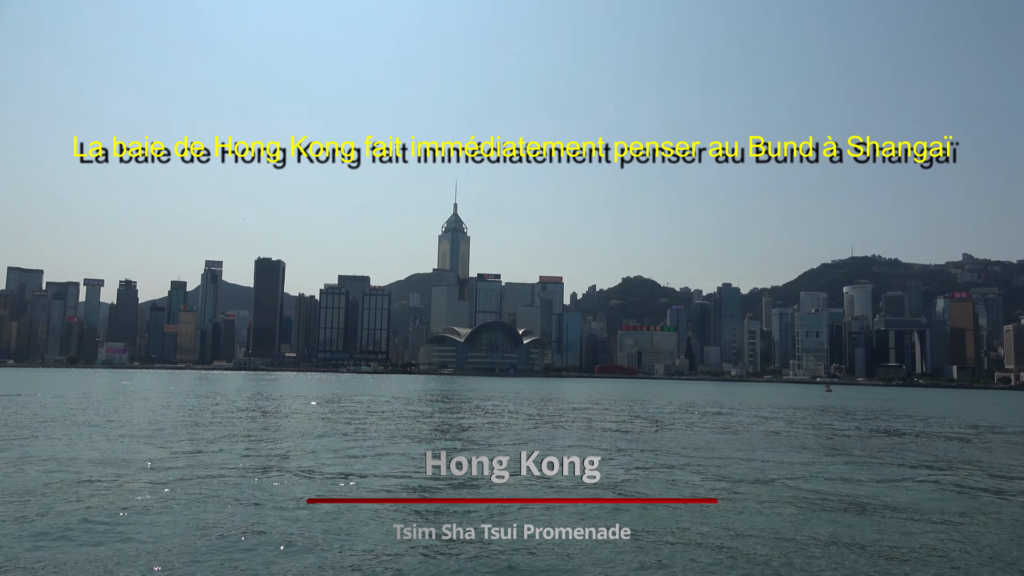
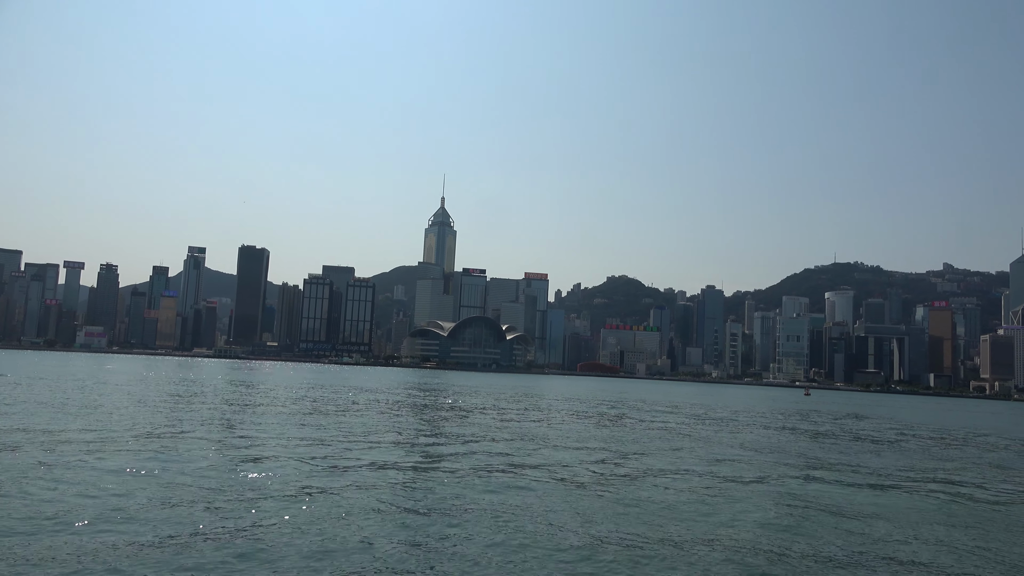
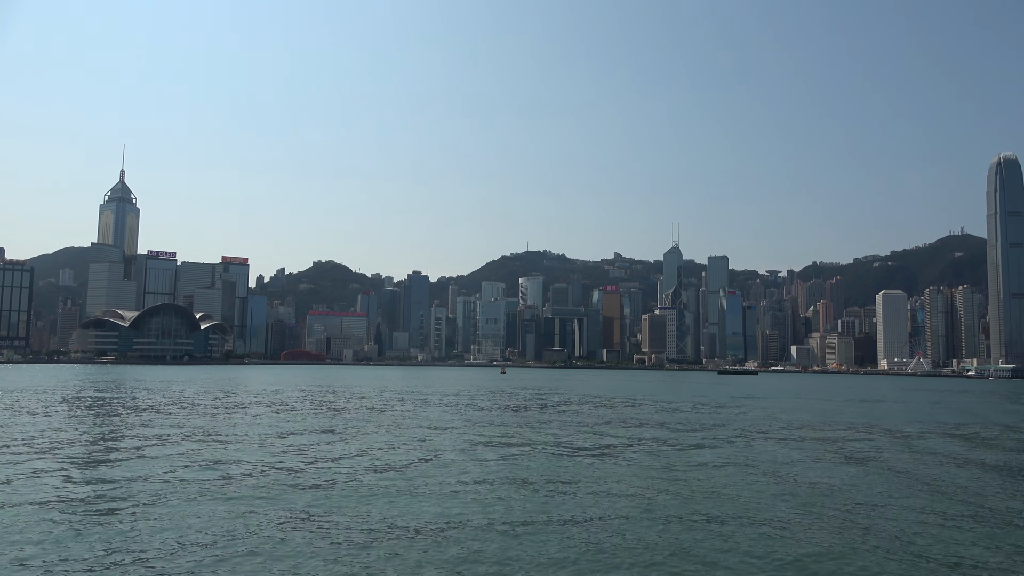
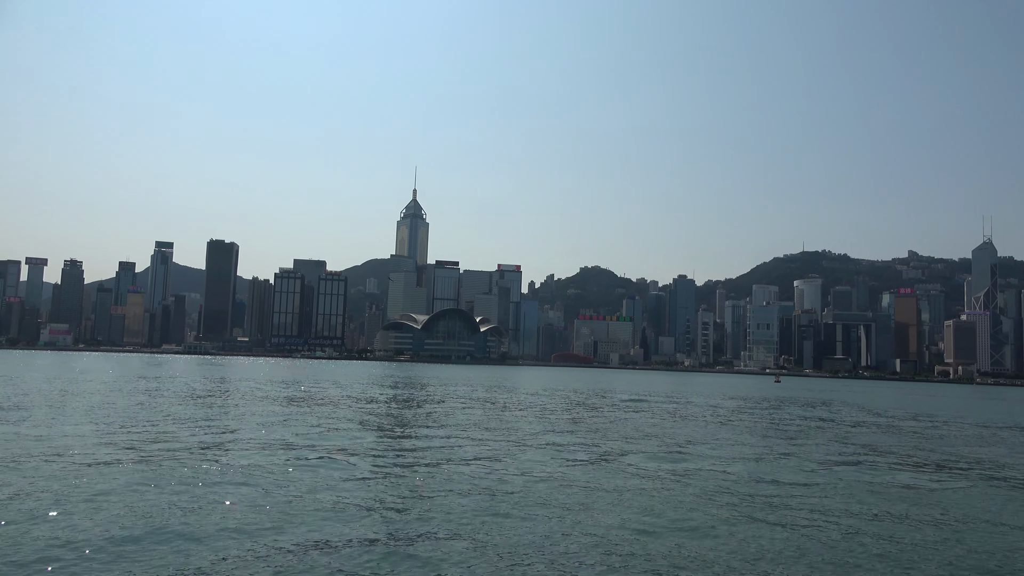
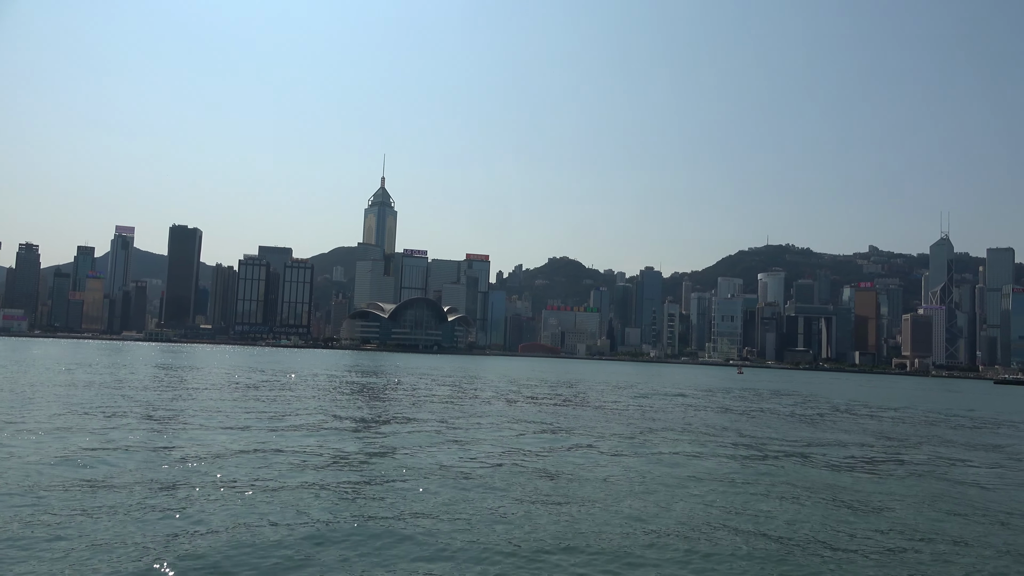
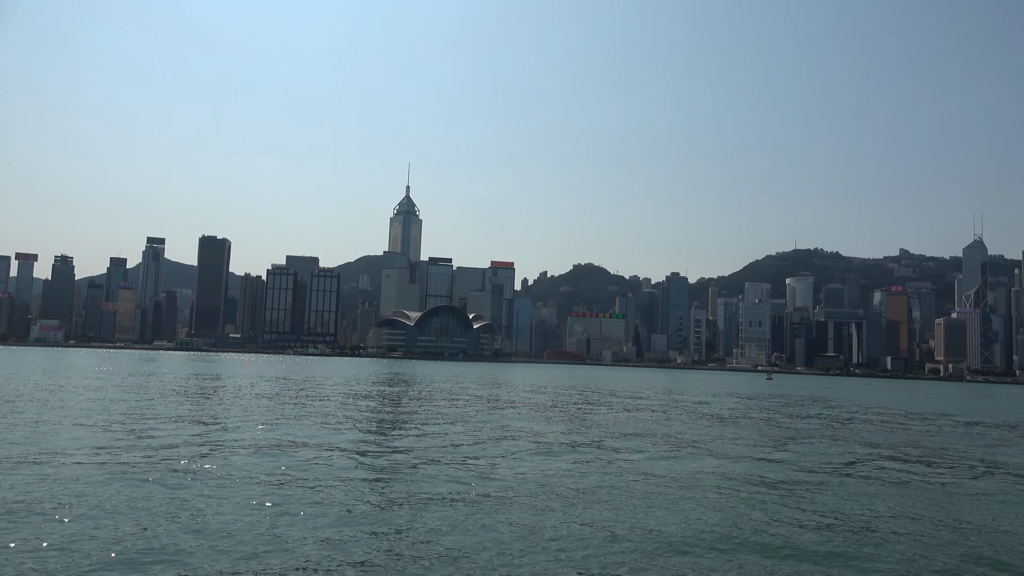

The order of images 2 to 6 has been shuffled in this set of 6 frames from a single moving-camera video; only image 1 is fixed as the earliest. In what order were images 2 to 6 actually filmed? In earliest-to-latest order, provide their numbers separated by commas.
2, 4, 6, 5, 3
